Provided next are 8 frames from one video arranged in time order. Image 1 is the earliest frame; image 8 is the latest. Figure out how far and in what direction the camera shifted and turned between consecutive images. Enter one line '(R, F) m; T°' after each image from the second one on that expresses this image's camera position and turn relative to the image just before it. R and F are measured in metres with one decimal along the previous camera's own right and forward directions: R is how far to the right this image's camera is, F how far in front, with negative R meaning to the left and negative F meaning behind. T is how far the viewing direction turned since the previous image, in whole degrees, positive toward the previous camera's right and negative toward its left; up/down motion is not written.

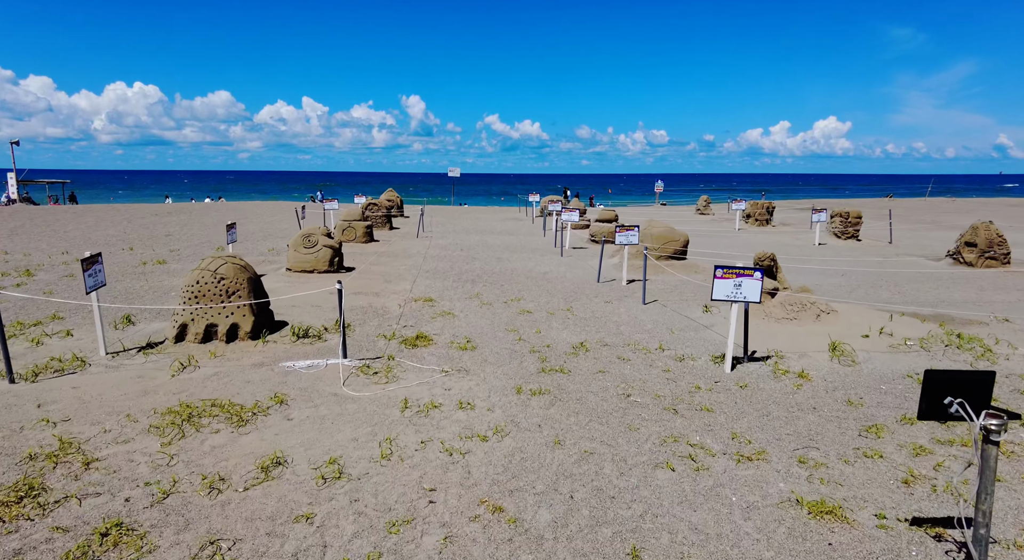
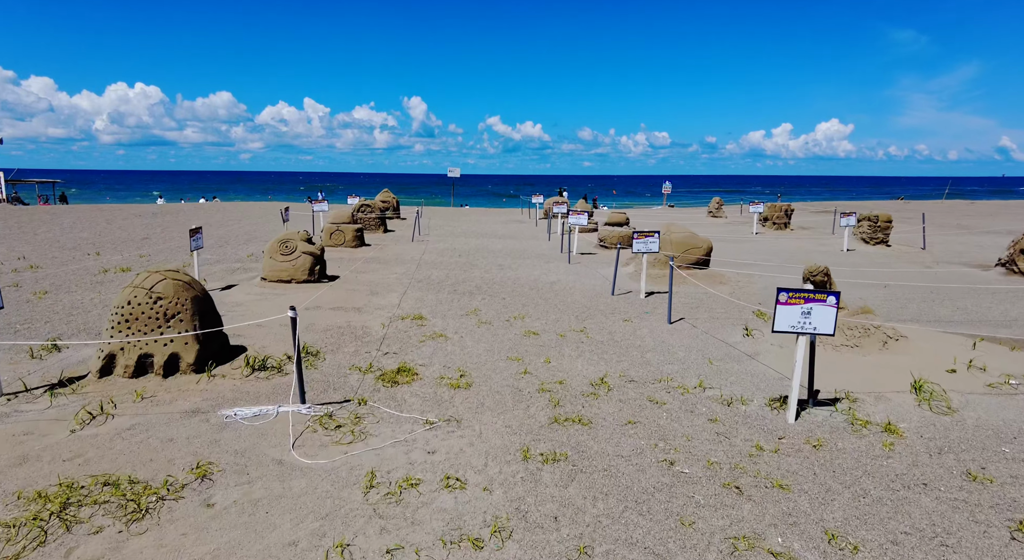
(0.0, +1.7) m; 0°
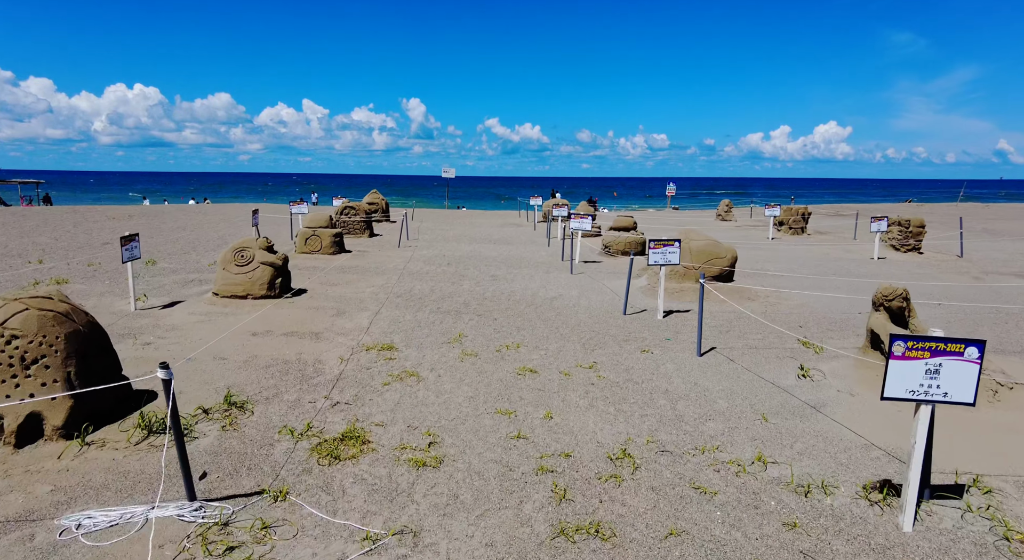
(+0.1, +2.0) m; 0°
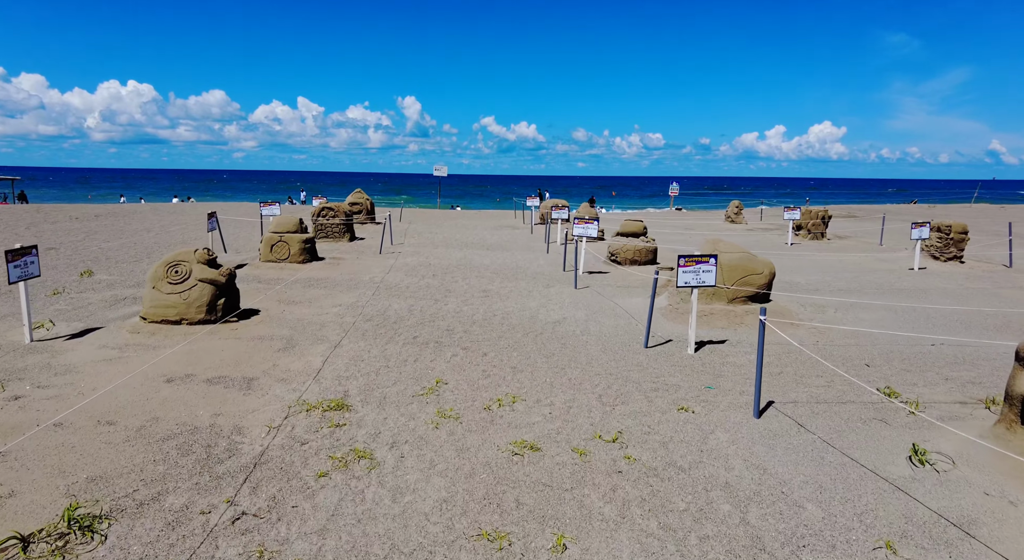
(0.0, +2.1) m; 0°
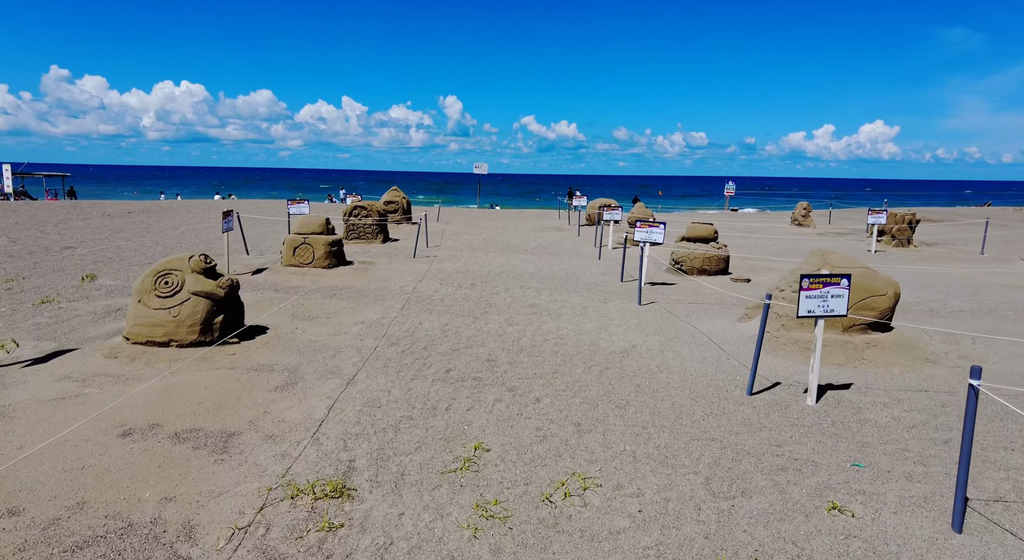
(-0.3, +1.9) m; -4°
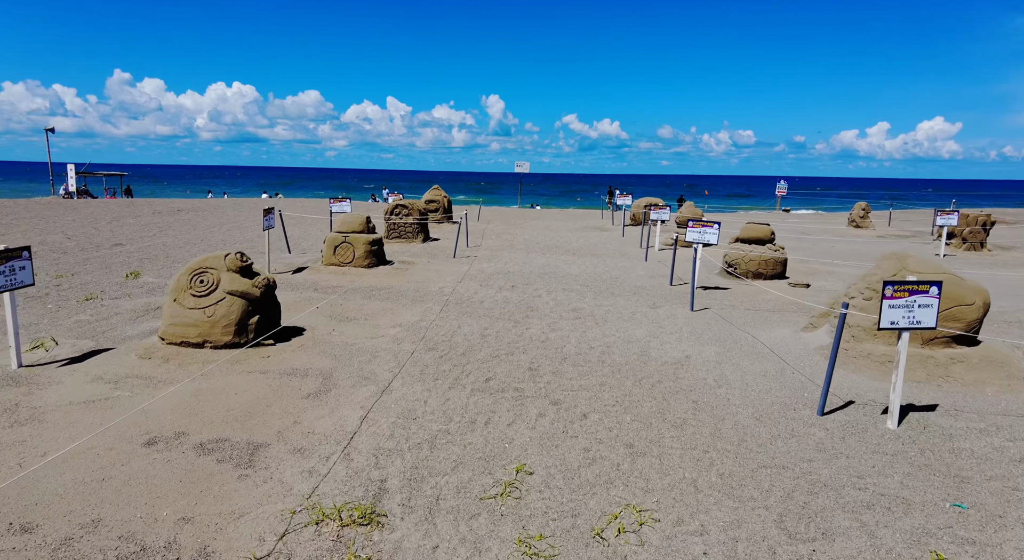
(-0.1, +0.5) m; -4°
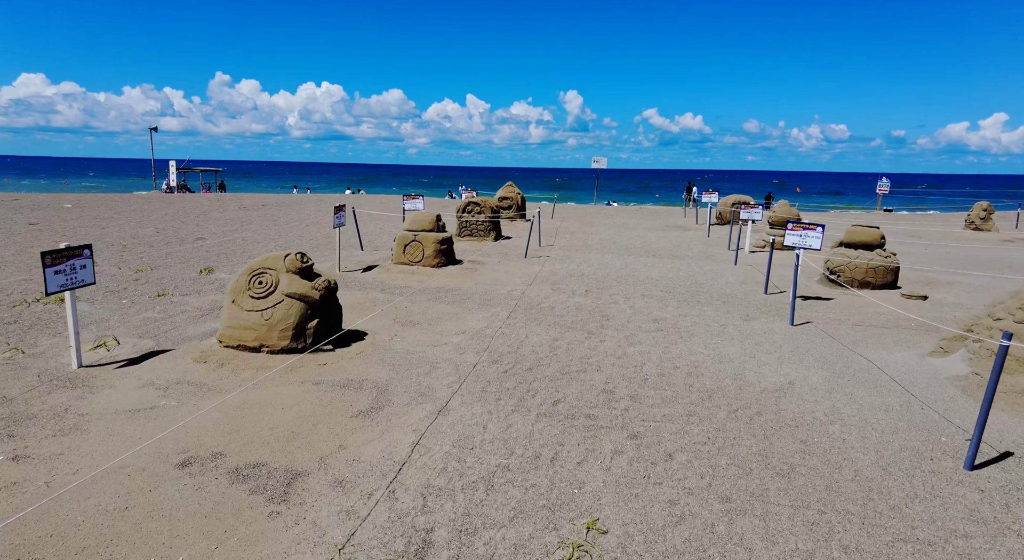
(0.0, +0.8) m; -7°
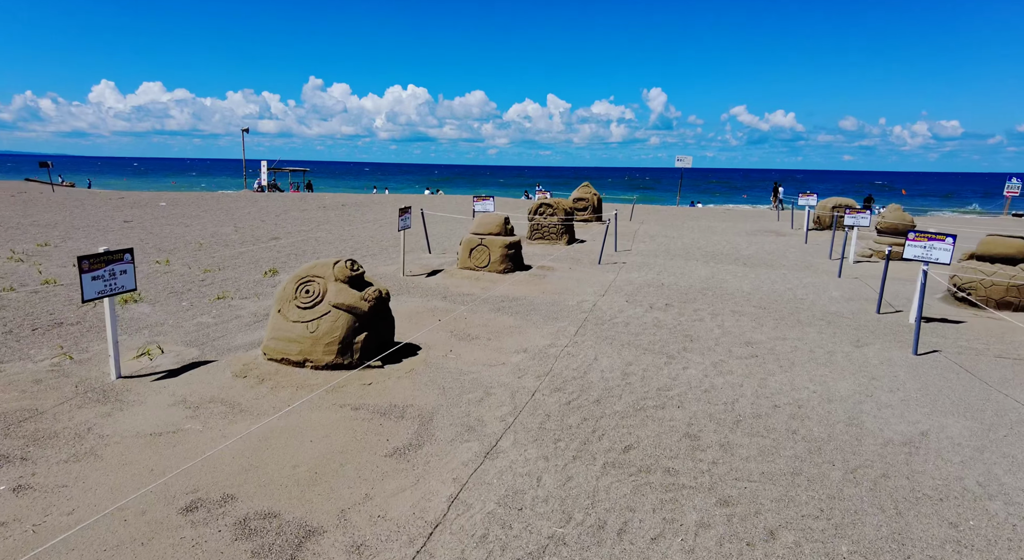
(+0.1, +0.9) m; -7°
